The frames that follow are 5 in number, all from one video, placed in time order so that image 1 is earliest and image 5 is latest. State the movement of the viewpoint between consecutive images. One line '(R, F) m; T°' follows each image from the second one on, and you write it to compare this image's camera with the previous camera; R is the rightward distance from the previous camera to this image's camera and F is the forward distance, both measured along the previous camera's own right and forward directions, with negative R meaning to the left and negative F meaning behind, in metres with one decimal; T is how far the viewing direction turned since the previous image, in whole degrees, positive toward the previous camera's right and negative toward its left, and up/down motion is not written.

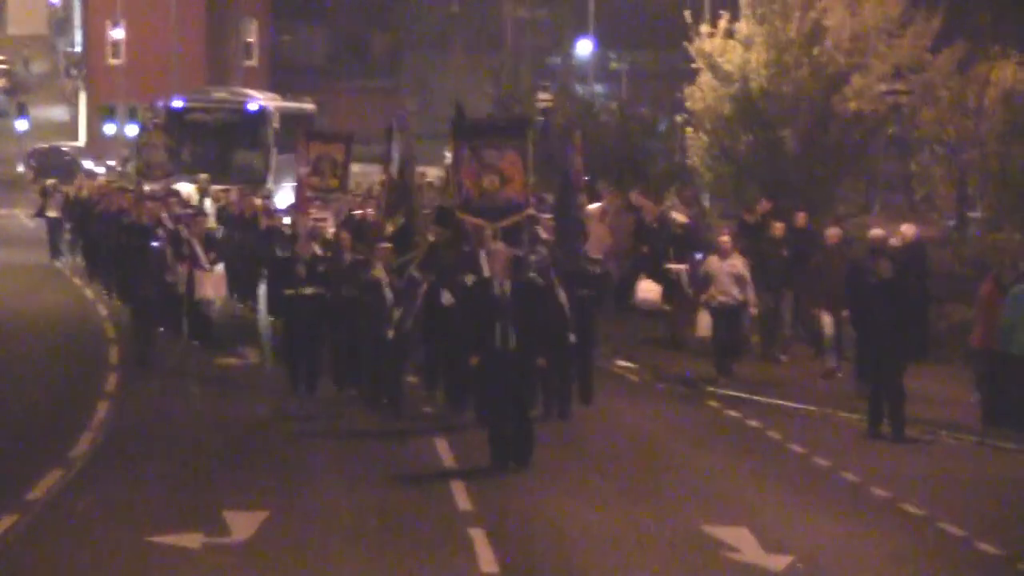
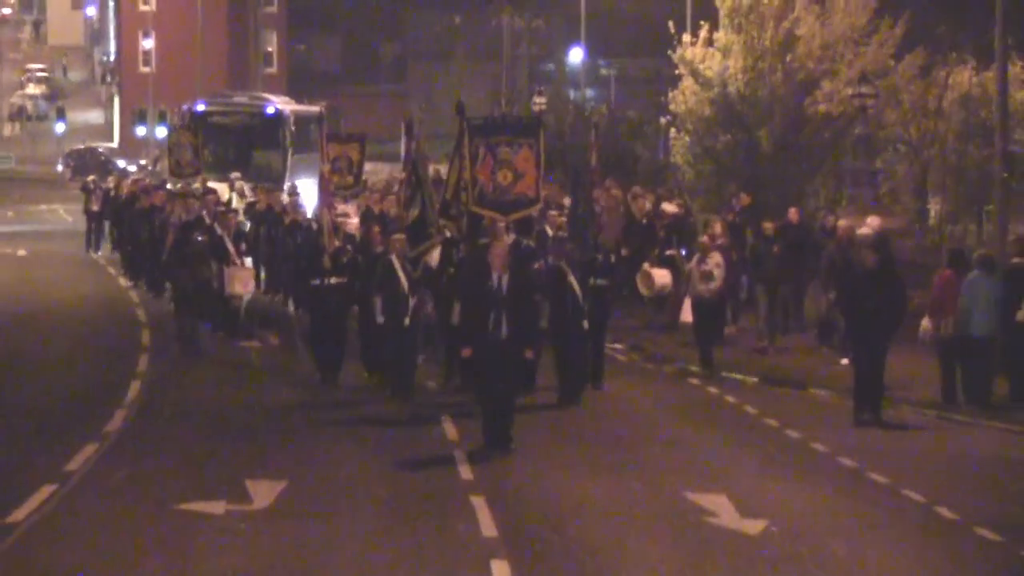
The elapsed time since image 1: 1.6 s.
(0.0, -1.2) m; 0°
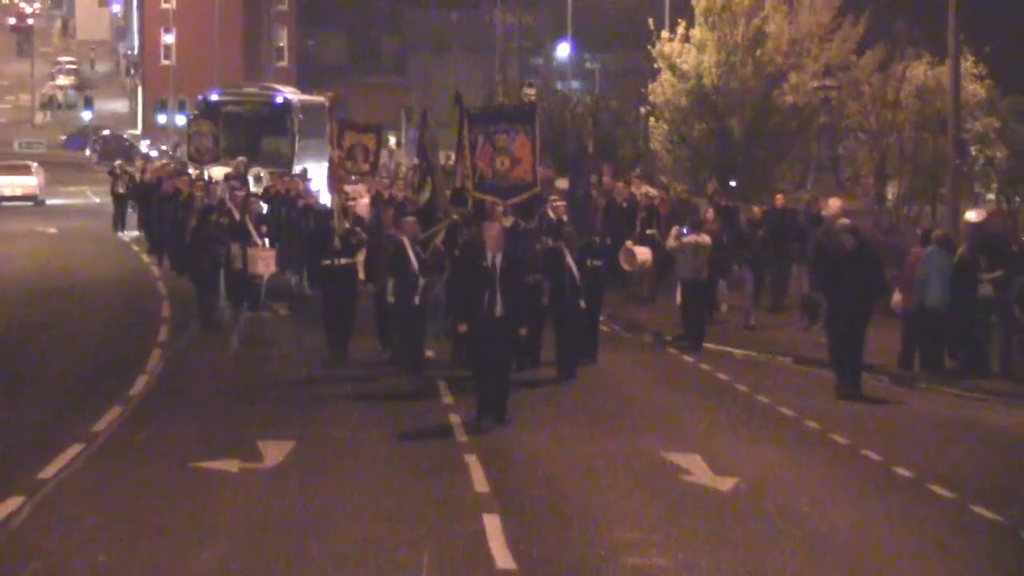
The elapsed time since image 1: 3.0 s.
(0.0, -1.3) m; 0°
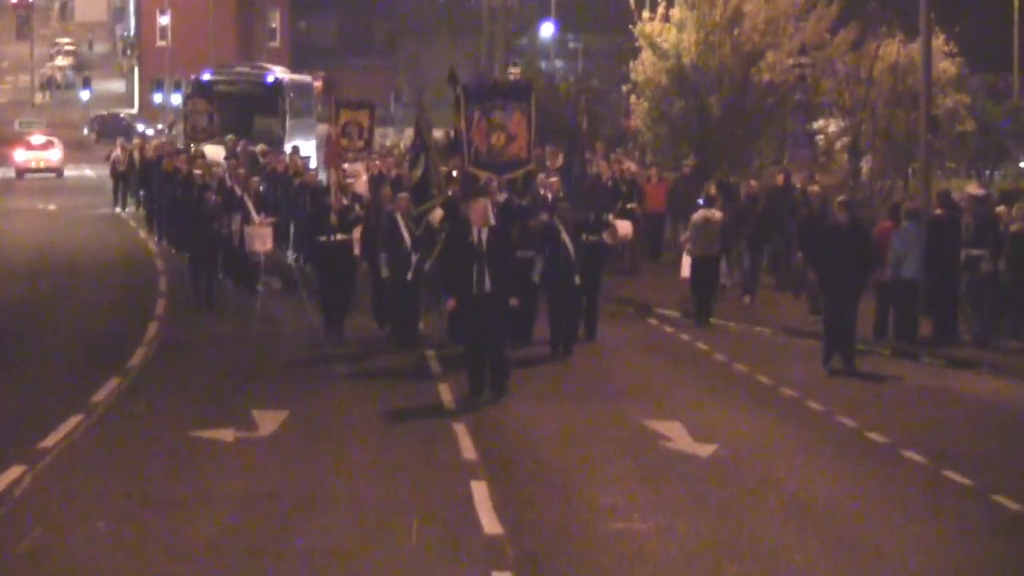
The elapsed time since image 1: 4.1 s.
(+0.1, -0.5) m; 0°
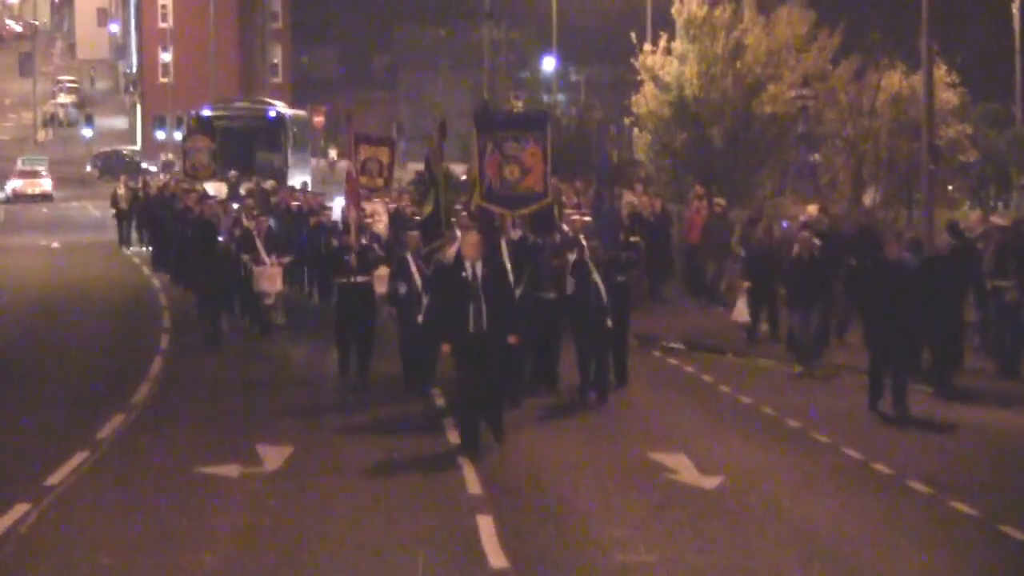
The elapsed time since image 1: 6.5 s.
(0.0, 0.0) m; 0°
